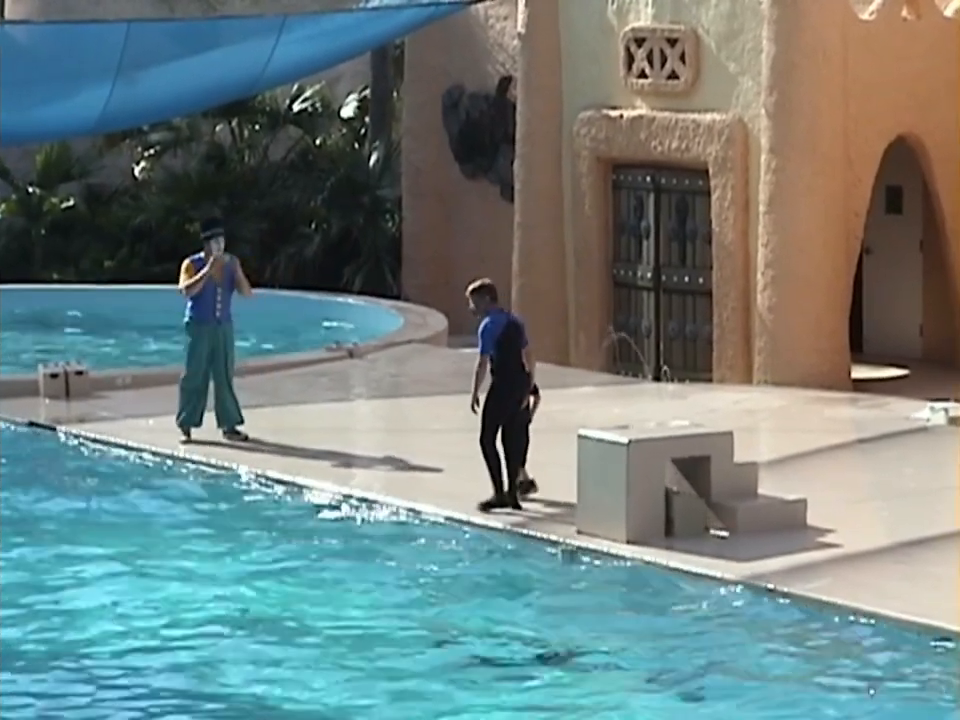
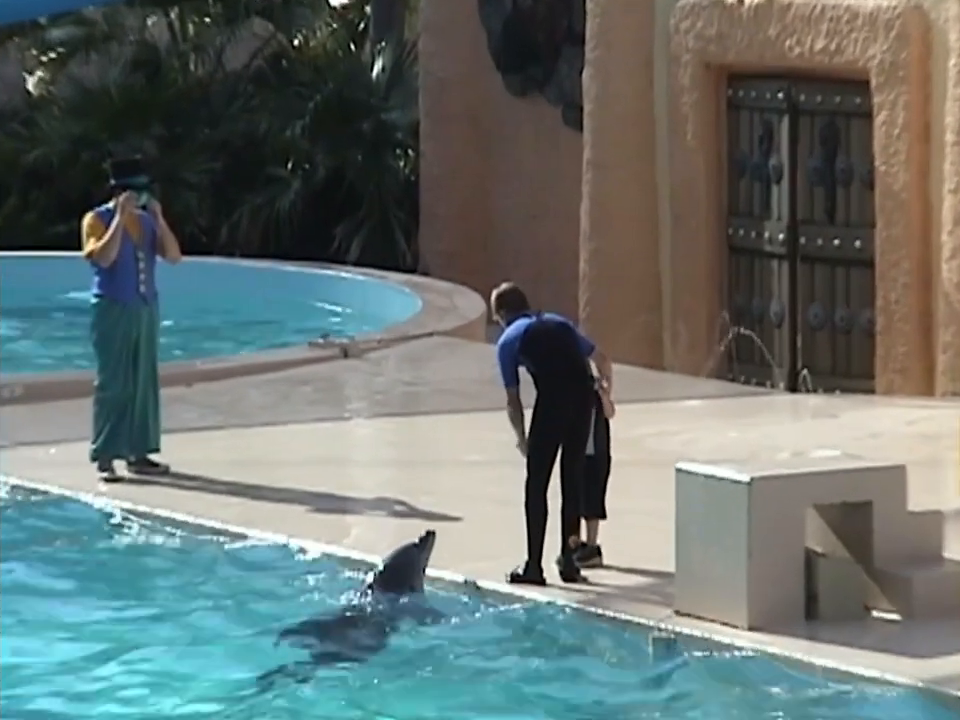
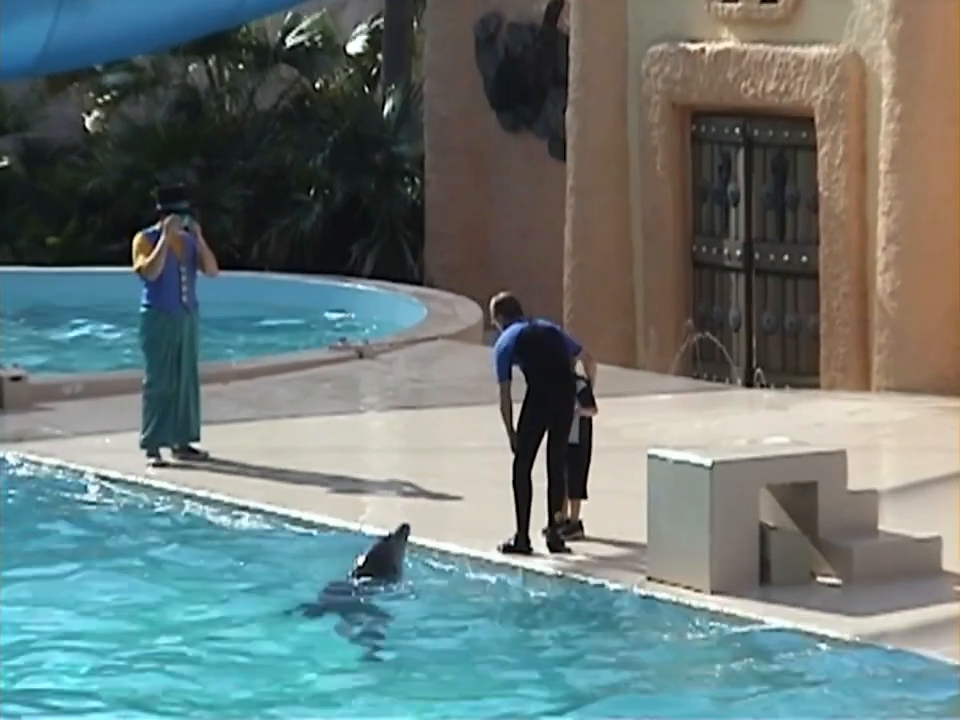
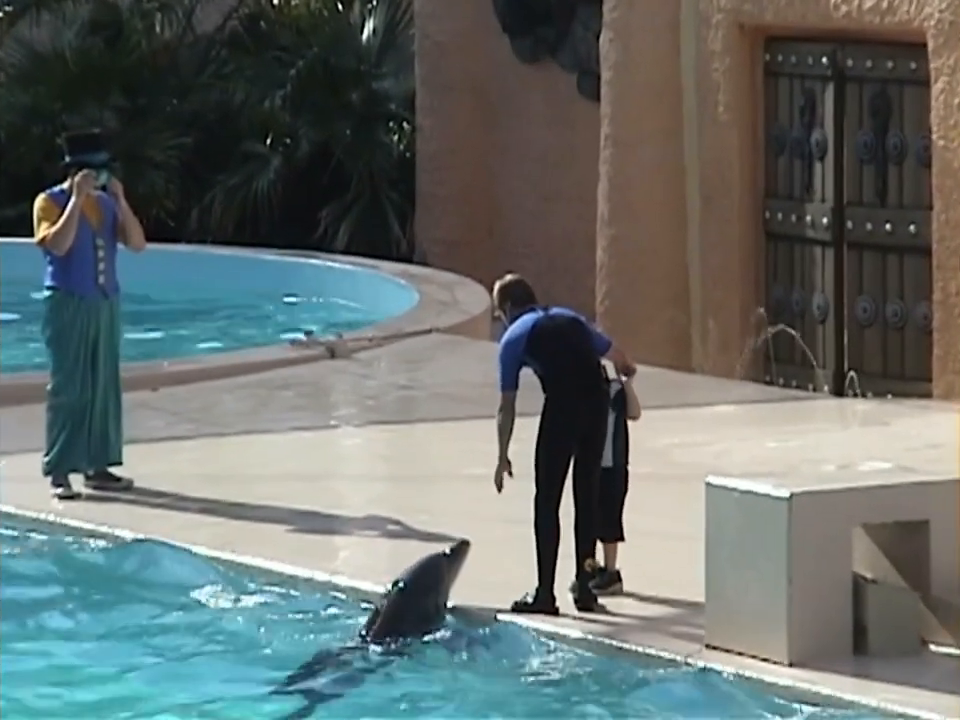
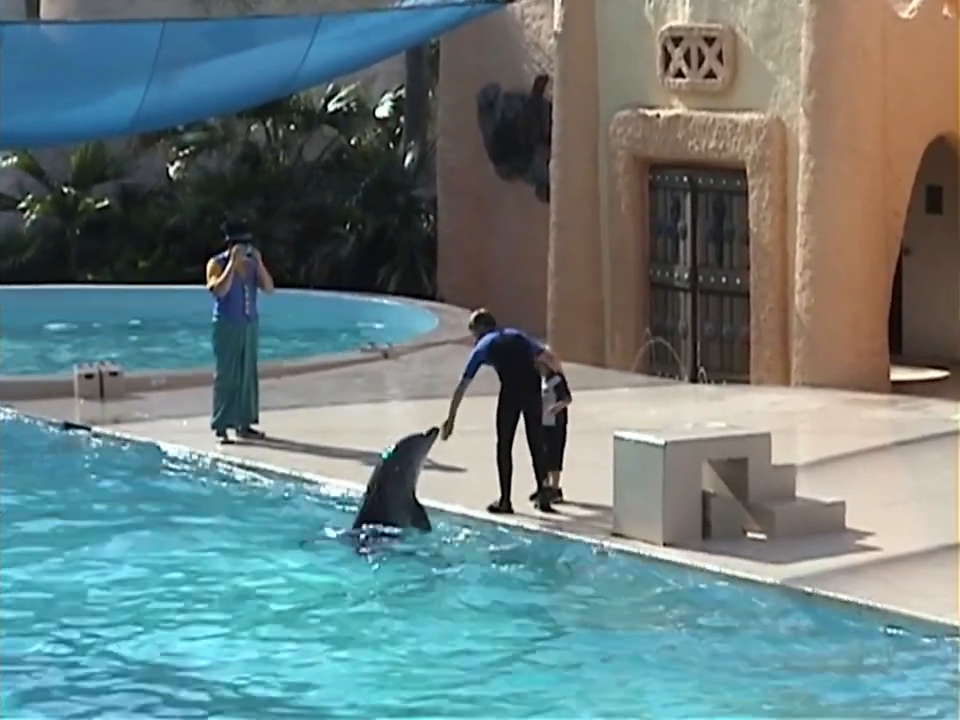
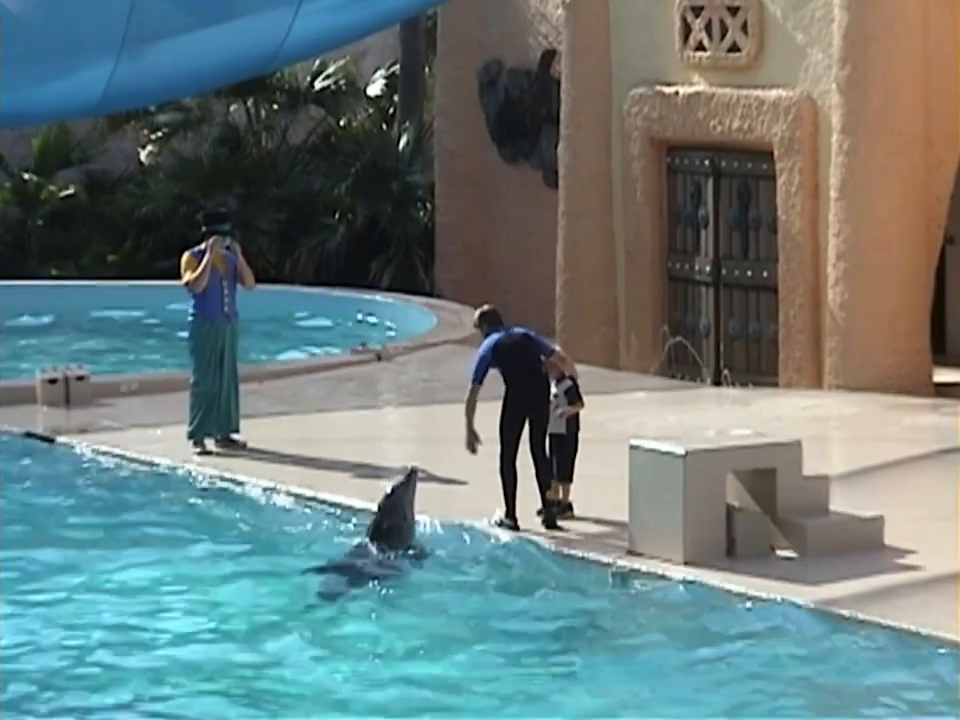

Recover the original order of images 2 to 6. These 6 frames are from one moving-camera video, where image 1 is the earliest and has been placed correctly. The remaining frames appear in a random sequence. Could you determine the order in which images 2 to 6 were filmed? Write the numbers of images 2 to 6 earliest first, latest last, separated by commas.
5, 6, 3, 2, 4
